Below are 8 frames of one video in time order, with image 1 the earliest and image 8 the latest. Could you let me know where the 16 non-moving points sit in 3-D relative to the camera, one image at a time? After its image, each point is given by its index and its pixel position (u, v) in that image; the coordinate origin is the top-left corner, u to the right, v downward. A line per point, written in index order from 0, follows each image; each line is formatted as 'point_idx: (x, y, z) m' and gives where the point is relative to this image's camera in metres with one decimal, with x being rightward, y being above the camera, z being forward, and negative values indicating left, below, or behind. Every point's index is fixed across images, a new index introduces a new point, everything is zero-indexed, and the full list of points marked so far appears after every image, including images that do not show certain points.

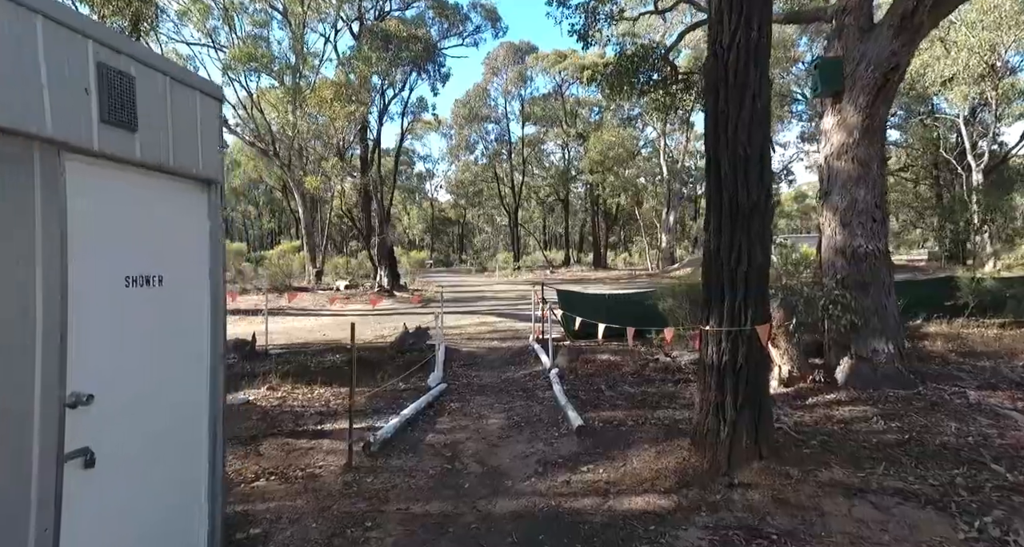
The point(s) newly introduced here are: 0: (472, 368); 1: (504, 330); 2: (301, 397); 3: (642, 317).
0: (-0.5, -1.3, +8.9) m
1: (-0.1, -1.1, +12.8) m
2: (-2.3, -1.4, +7.3) m
3: (+2.1, -0.7, +10.3) m
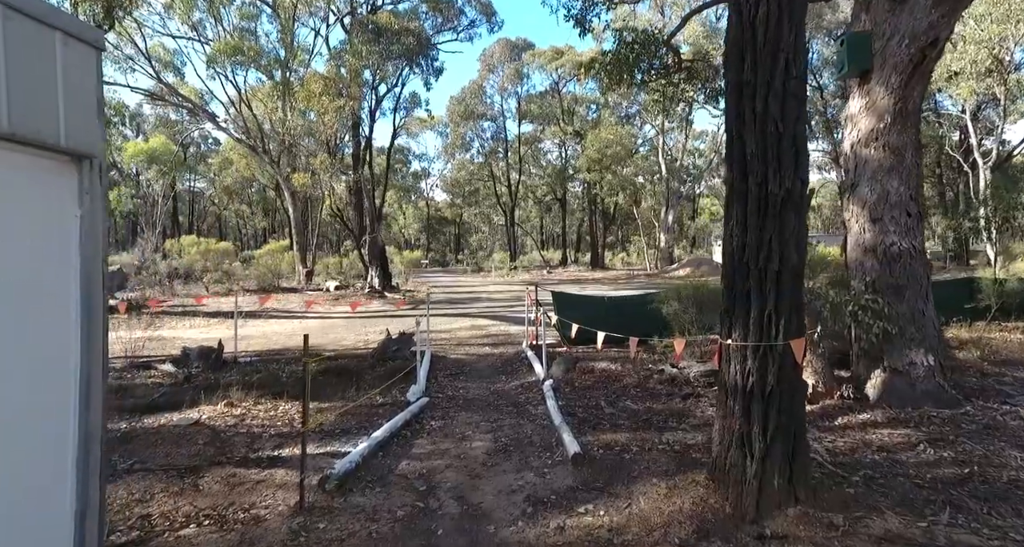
0: (-0.7, -1.3, +8.1) m
1: (-0.3, -1.1, +12.1) m
2: (-2.4, -1.4, +6.6) m
3: (+1.9, -0.7, +9.6) m
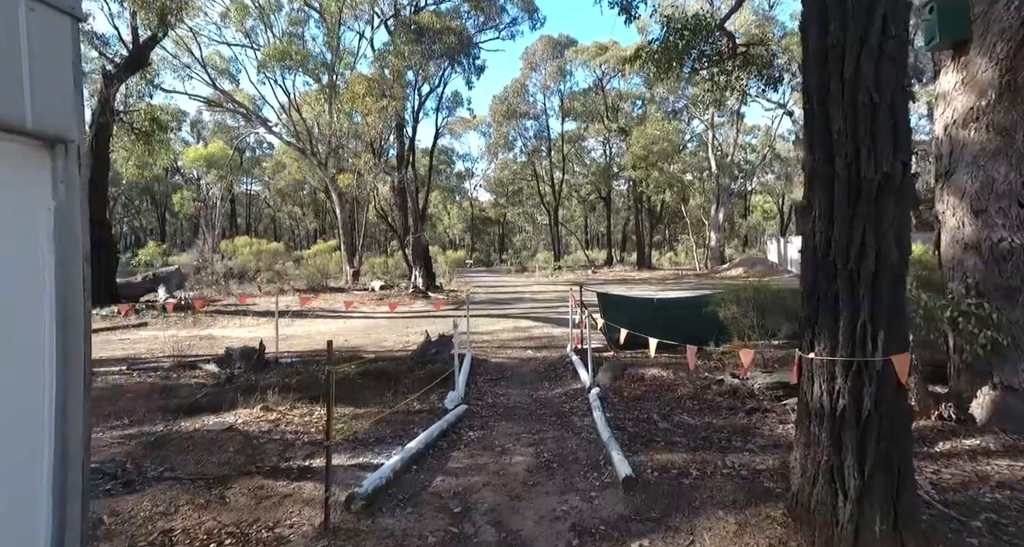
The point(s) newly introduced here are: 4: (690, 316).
0: (-0.1, -1.3, +7.7) m
1: (+0.5, -1.1, +11.7) m
2: (-2.0, -1.4, +6.3) m
3: (+2.5, -0.7, +9.0) m
4: (+2.4, -0.6, +9.0) m
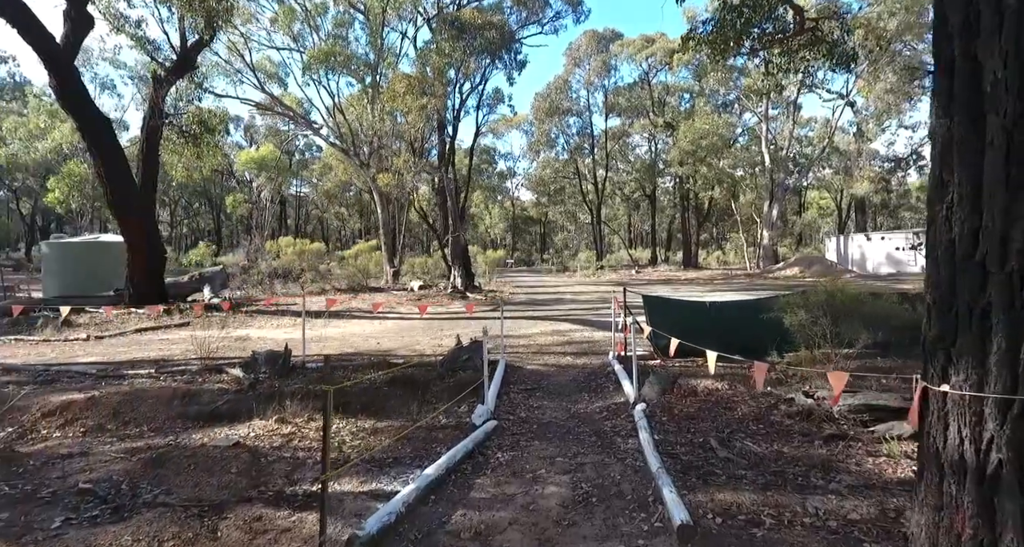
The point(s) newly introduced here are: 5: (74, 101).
0: (+0.2, -1.3, +7.1) m
1: (+1.1, -1.1, +11.0) m
2: (-1.7, -1.4, +5.7) m
3: (+3.0, -0.7, +8.1) m
4: (+2.9, -0.6, +8.2) m
5: (-10.4, +4.1, +15.7) m
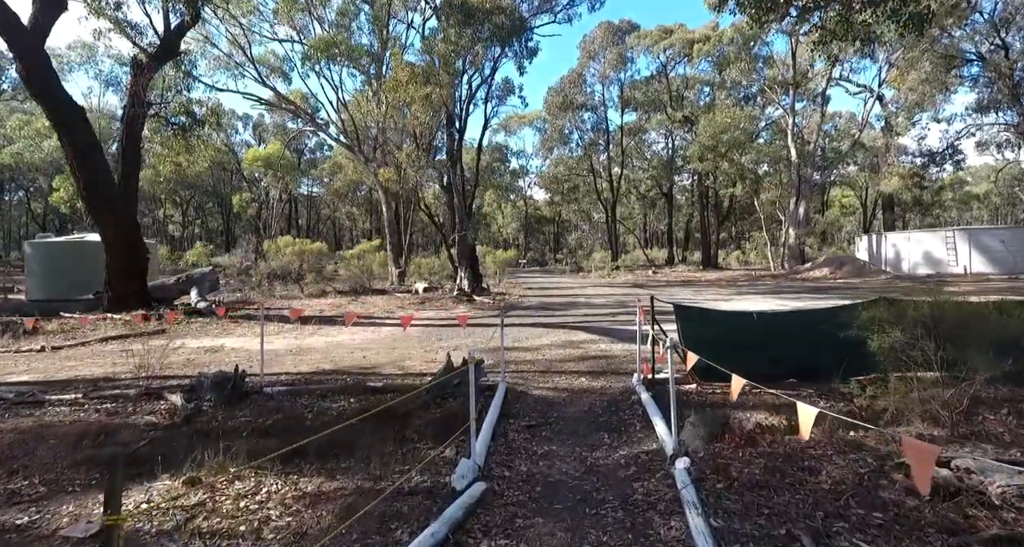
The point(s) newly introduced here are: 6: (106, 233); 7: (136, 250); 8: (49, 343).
0: (+0.2, -1.4, +5.5) m
1: (+1.2, -1.2, +9.4) m
2: (-1.7, -1.4, +4.2) m
3: (+3.0, -0.8, +6.5) m
4: (+2.9, -0.7, +6.5) m
5: (-10.3, +4.1, +14.4) m
6: (-9.9, +1.0, +16.0) m
7: (-9.5, +0.6, +16.6) m
8: (-8.5, -1.3, +12.1) m
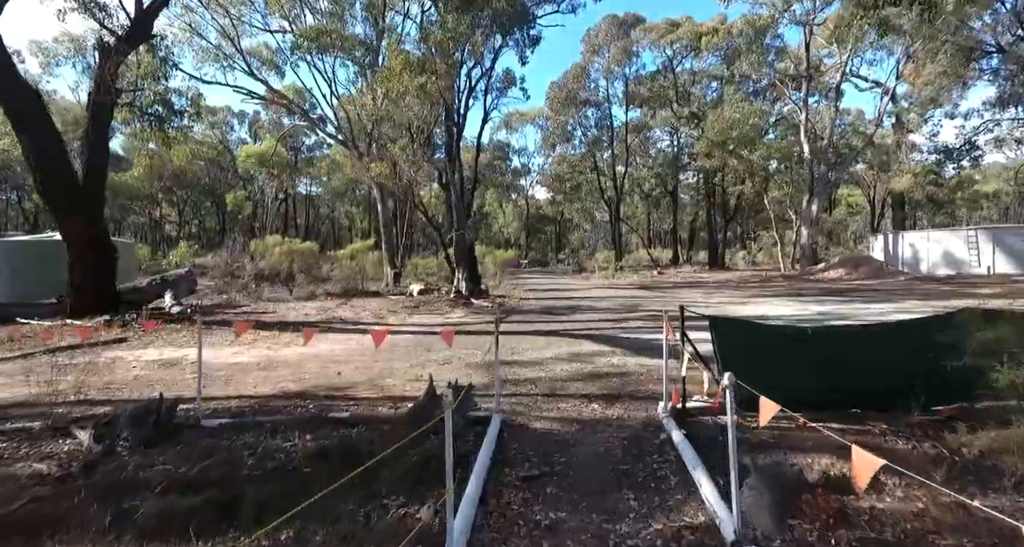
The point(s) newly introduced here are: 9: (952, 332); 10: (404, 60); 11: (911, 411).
0: (+0.2, -1.4, +4.1) m
1: (+1.2, -1.2, +8.0) m
2: (-1.8, -1.5, +2.8) m
3: (+3.0, -0.8, +5.1) m
4: (+2.9, -0.7, +5.2) m
5: (-10.3, +4.0, +13.0) m
6: (-9.9, +0.9, +14.7) m
7: (-9.5, +0.5, +15.2) m
8: (-8.5, -1.3, +10.8) m
9: (+4.0, -0.5, +5.9) m
10: (-3.2, +6.3, +19.5) m
11: (+3.6, -1.2, +5.9) m
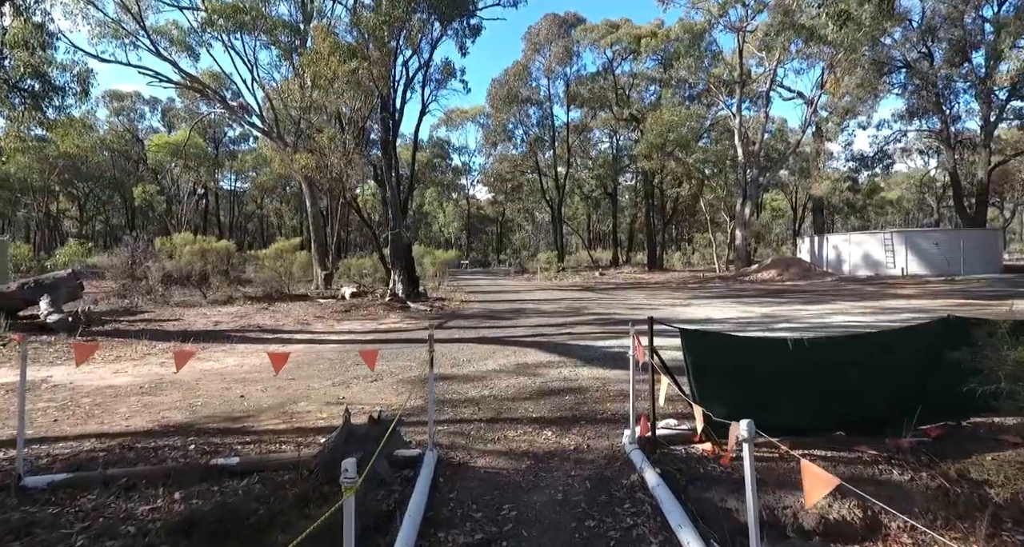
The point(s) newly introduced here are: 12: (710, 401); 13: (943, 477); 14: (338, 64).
0: (-0.1, -1.4, +3.1) m
1: (+0.5, -1.3, +7.0) m
2: (-2.0, -1.5, +1.6) m
3: (+2.6, -0.9, +4.4) m
4: (+2.5, -0.7, +4.4) m
5: (-11.4, +4.0, +11.0) m
6: (-11.1, +0.9, +12.6) m
7: (-10.8, +0.5, +13.2) m
8: (-9.4, -1.4, +8.9) m
9: (+3.6, -0.6, +5.2) m
10: (-4.9, +6.3, +18.1) m
11: (+3.1, -1.3, +5.2) m
12: (+1.5, -1.0, +5.0) m
13: (+3.1, -1.4, +4.6) m
14: (-4.8, +5.8, +18.2) m
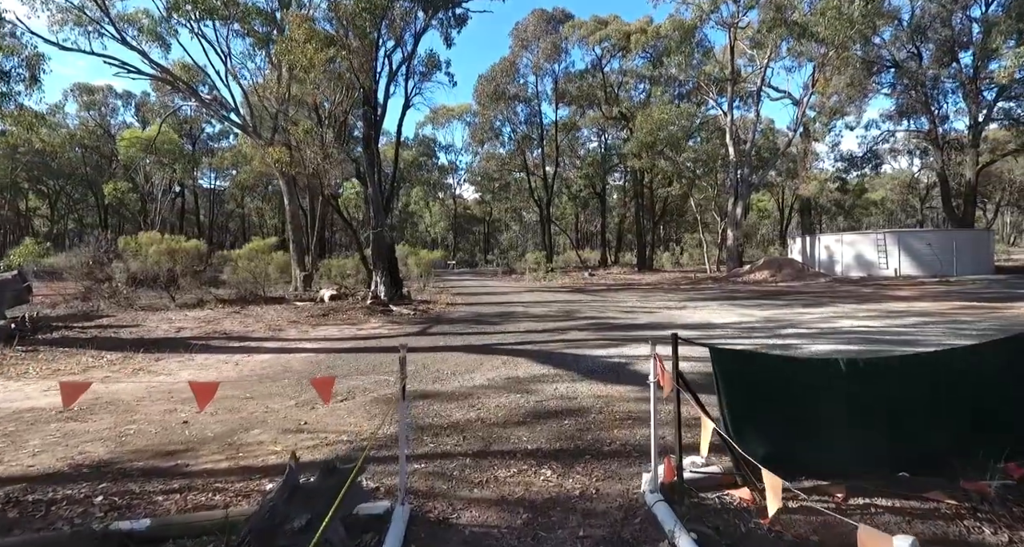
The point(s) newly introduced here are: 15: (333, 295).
0: (-0.1, -1.5, +2.1) m
1: (+0.4, -1.3, +6.1) m
2: (-1.9, -1.5, +0.6) m
3: (+2.6, -0.9, +3.4) m
4: (+2.5, -0.8, +3.4) m
5: (-11.5, +3.9, +9.8) m
6: (-11.3, +0.9, +11.4) m
7: (-11.0, +0.5, +12.1) m
8: (-9.5, -1.4, +7.7) m
9: (+3.5, -0.6, +4.3) m
10: (-5.2, +6.3, +17.0) m
11: (+3.1, -1.3, +4.2) m
12: (+1.4, -1.0, +4.1) m
13: (+3.0, -1.5, +3.7) m
14: (-5.1, +5.8, +17.1) m
15: (-5.5, -0.7, +20.1) m
